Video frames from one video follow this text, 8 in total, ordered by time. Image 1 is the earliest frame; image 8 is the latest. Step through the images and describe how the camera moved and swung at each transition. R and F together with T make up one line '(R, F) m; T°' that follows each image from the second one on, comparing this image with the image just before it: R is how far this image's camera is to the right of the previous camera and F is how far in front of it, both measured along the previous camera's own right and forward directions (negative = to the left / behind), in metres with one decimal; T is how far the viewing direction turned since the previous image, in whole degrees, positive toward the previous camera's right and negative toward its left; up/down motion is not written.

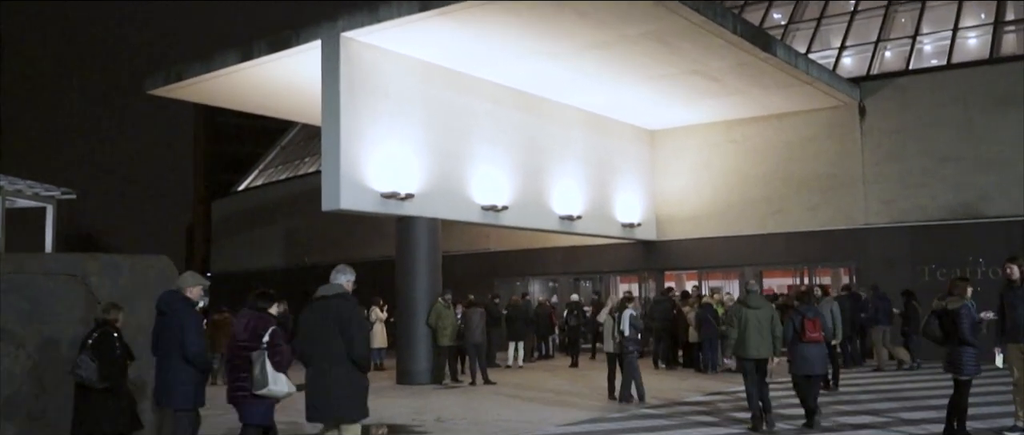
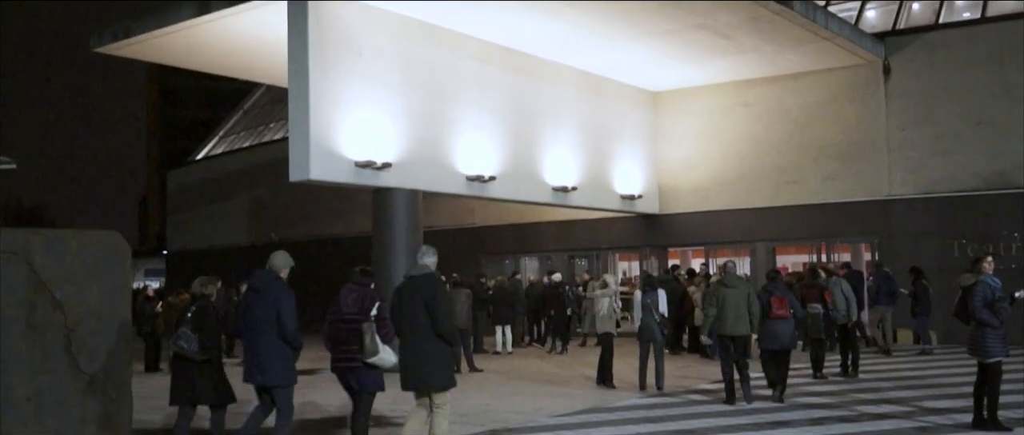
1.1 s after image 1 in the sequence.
(0.0, +2.2) m; +1°
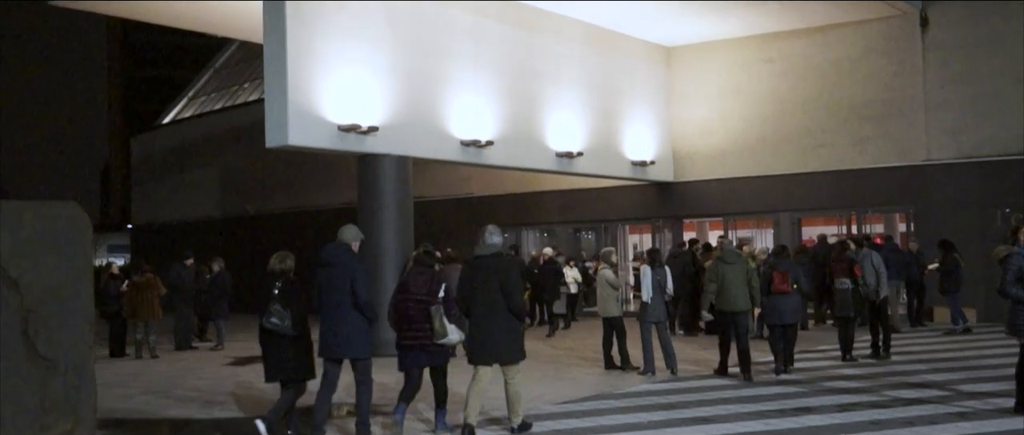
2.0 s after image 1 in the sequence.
(-0.2, +1.9) m; +1°
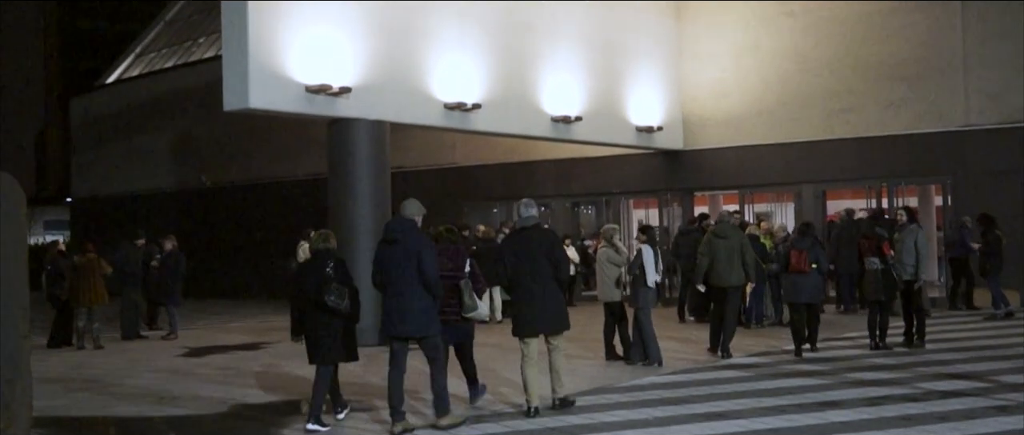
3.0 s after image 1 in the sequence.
(-0.2, +2.1) m; +1°
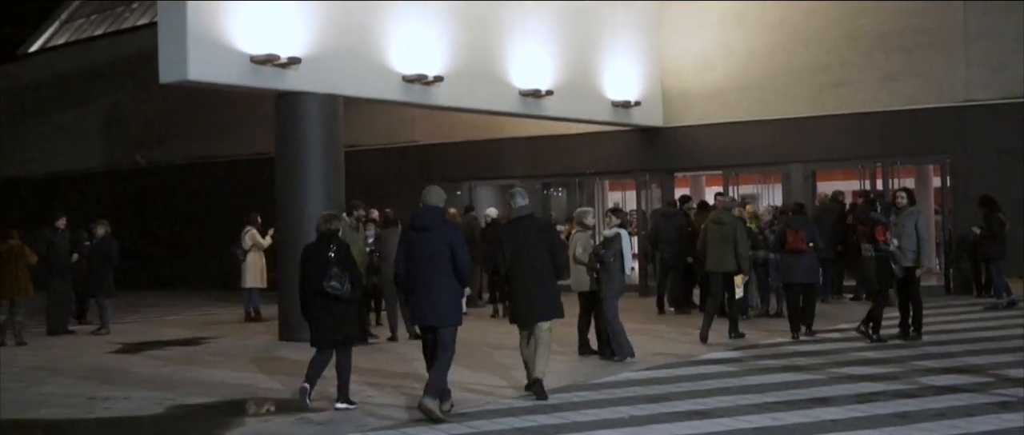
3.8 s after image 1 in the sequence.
(+0.1, +1.4) m; +2°
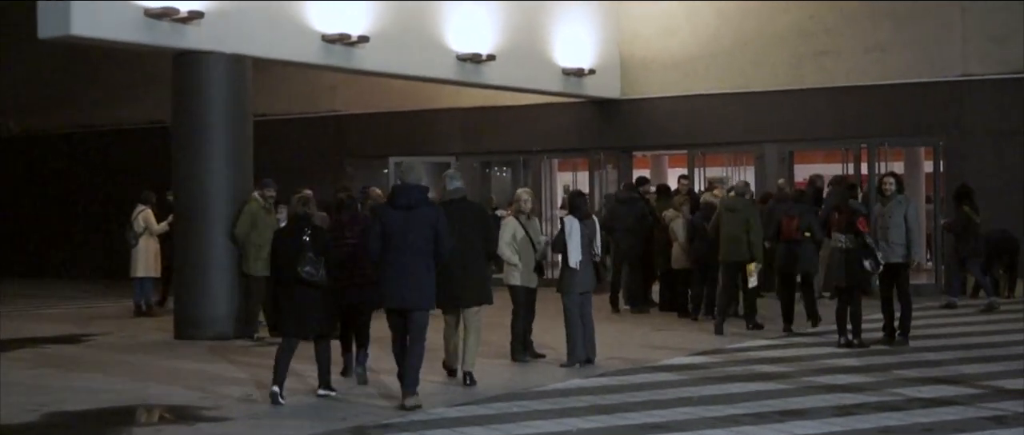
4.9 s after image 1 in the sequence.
(+0.5, +2.0) m; +2°
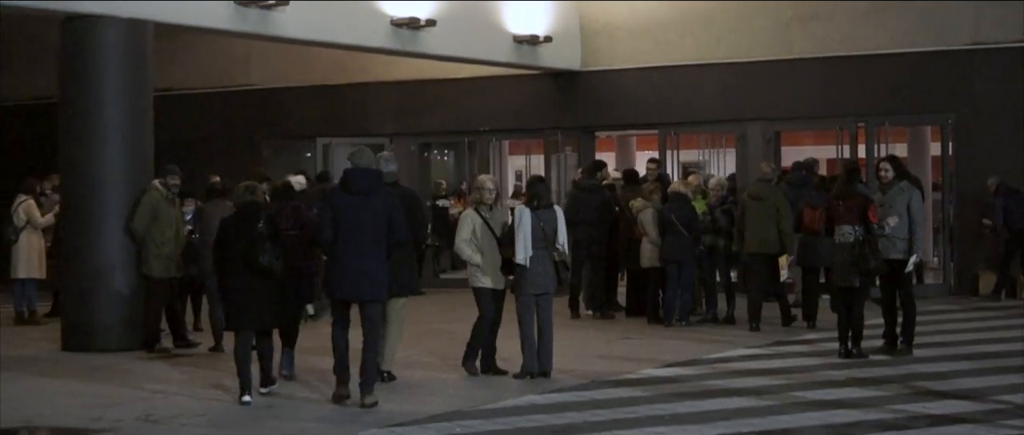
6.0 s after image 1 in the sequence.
(+0.5, +1.9) m; +1°
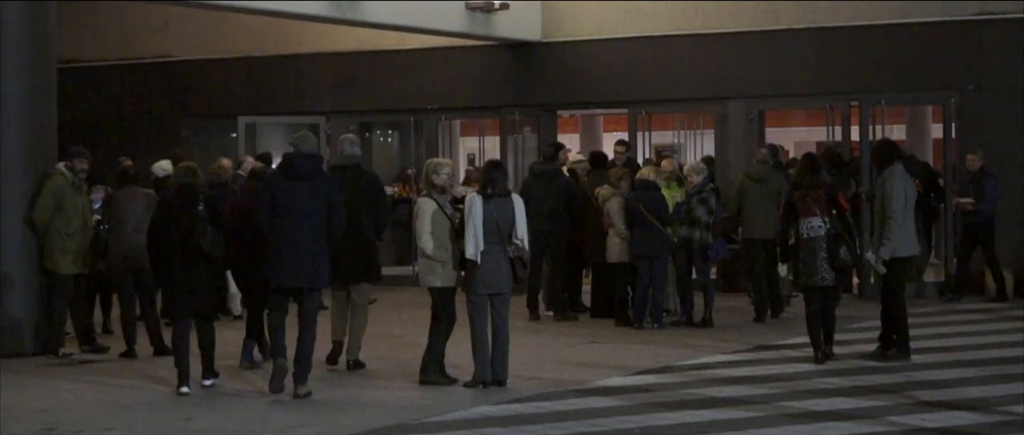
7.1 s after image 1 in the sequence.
(+0.4, +1.3) m; +1°
